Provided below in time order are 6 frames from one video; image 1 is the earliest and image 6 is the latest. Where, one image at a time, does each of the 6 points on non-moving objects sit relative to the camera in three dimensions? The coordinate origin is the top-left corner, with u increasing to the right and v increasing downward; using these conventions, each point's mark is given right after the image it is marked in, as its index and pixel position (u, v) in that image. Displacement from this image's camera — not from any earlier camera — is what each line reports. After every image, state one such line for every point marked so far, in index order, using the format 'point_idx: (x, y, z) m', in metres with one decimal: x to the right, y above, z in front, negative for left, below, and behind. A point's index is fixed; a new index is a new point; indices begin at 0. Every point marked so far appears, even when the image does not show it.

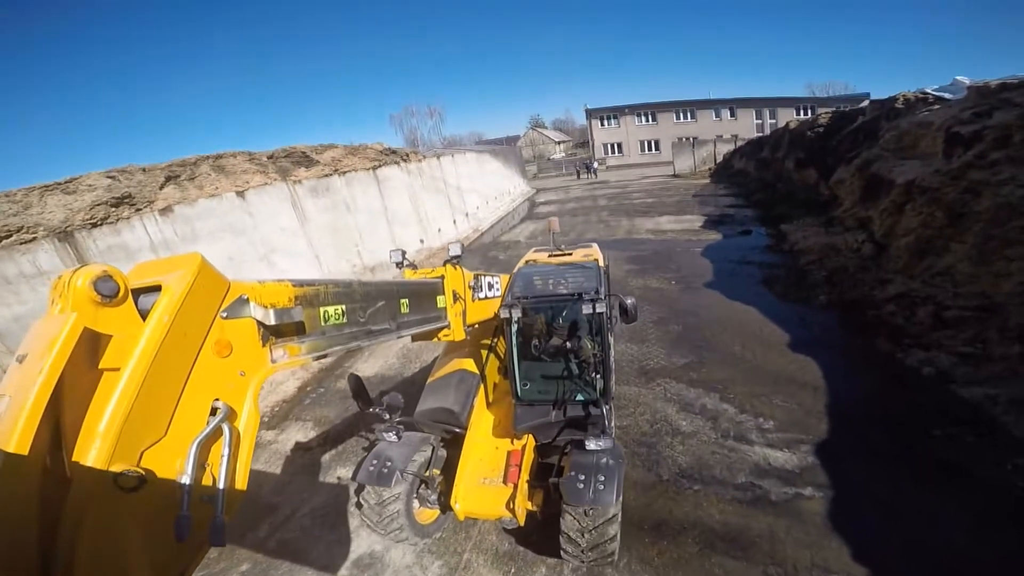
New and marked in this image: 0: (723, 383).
0: (+2.5, -1.2, +6.3) m
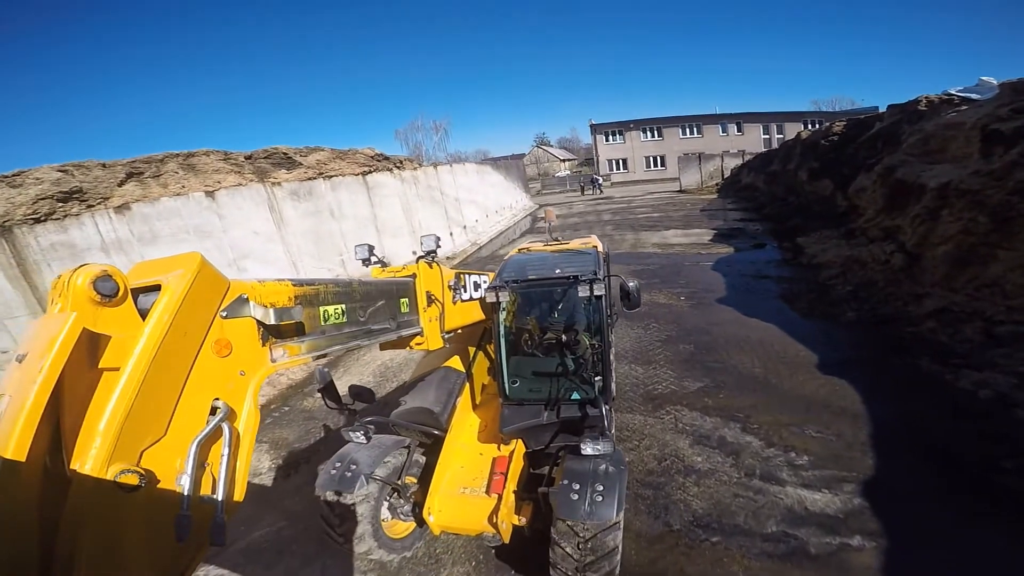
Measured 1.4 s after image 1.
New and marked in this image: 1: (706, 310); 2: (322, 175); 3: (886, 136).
0: (+2.4, -1.3, +5.5) m
1: (+3.2, -0.4, +8.8) m
2: (-3.4, +2.1, +9.5) m
3: (+7.8, +3.3, +11.2) m
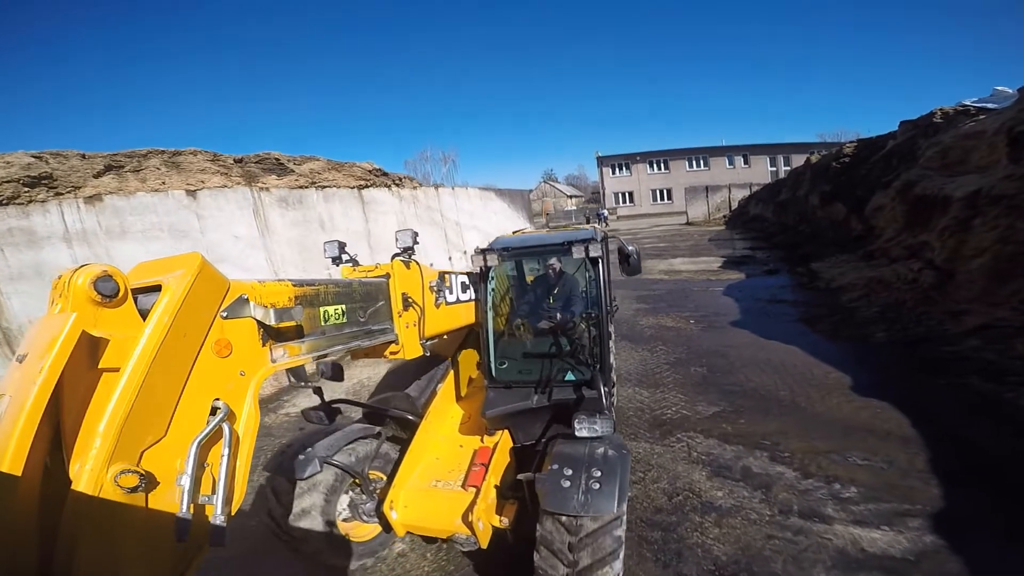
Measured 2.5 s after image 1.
0: (+2.3, -1.4, +4.8) m
1: (+3.2, -0.7, +8.1) m
2: (-3.4, +1.8, +9.1) m
3: (+7.8, +2.7, +10.7) m
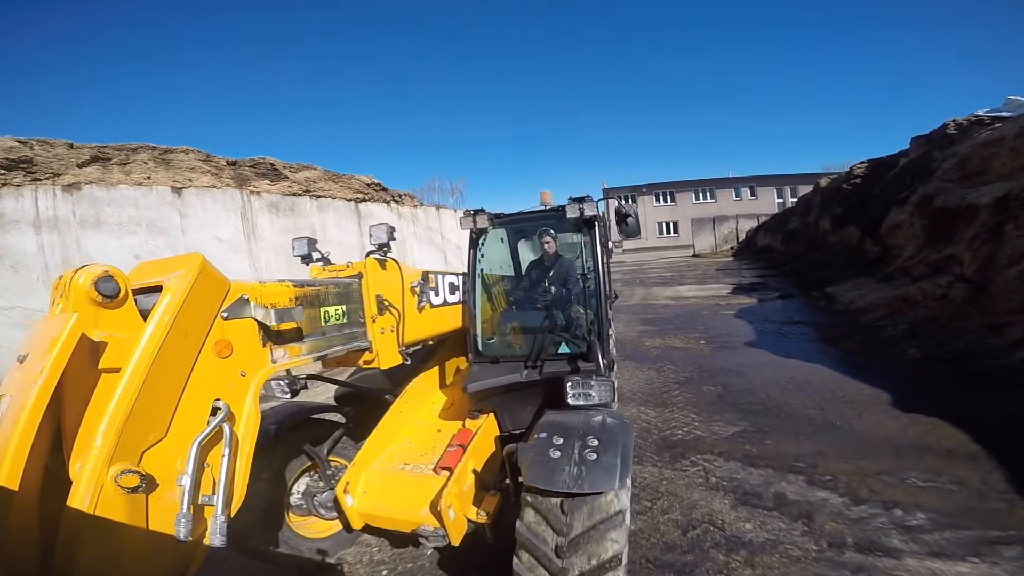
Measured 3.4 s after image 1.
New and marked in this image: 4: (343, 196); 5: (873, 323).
0: (+2.3, -1.3, +4.2) m
1: (+3.2, -0.9, +7.5) m
2: (-3.4, +1.6, +8.7) m
3: (+7.9, +2.3, +10.3) m
4: (-3.0, +1.6, +9.4) m
5: (+5.5, -0.5, +8.0) m
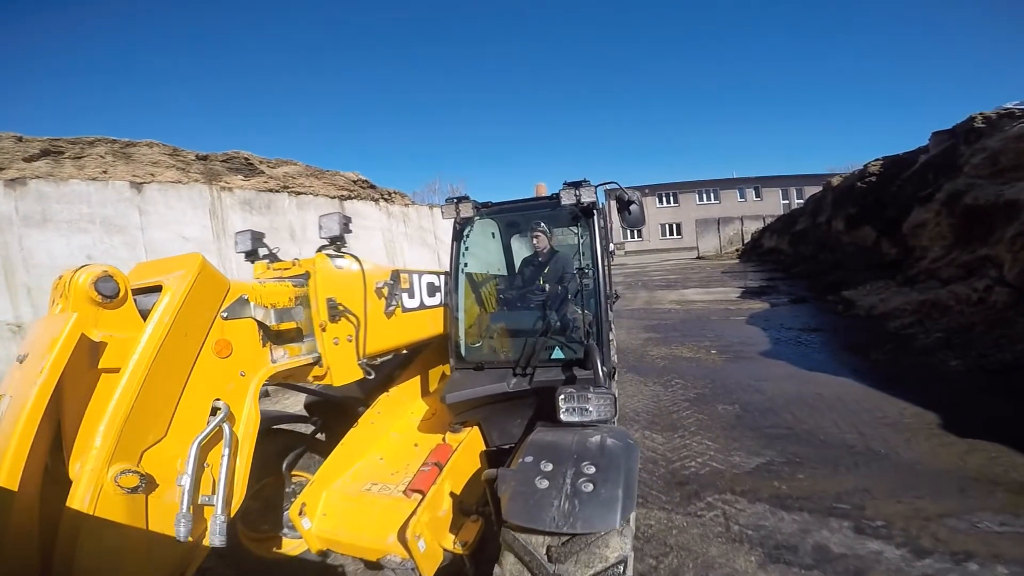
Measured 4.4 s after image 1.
0: (+2.2, -1.4, +3.5) m
1: (+3.1, -1.0, +6.9) m
2: (-3.4, +1.5, +8.1) m
3: (+7.8, +2.2, +9.7) m
4: (-3.1, +1.6, +8.8) m
5: (+5.4, -0.6, +7.3) m
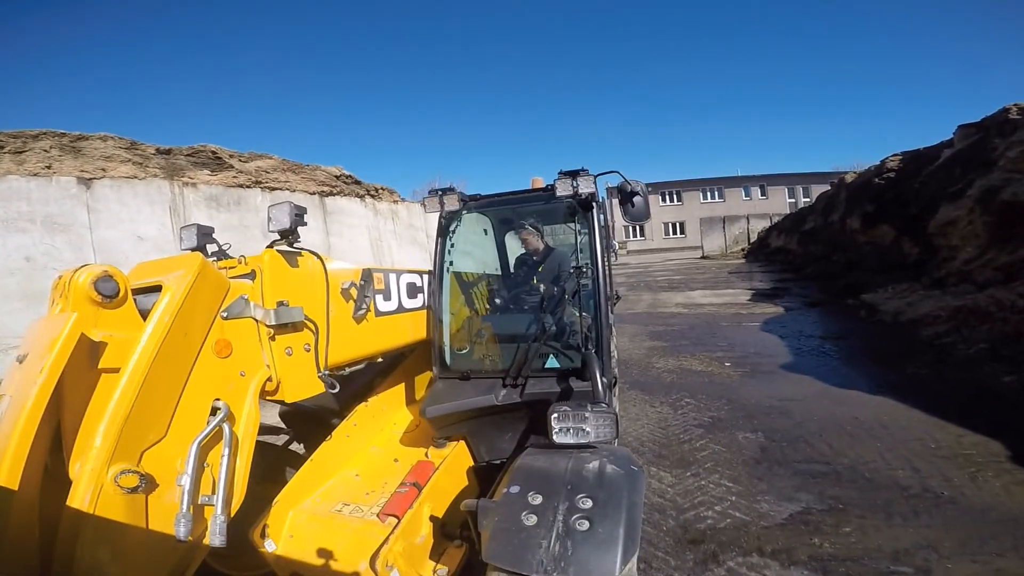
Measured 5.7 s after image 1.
0: (+2.2, -1.4, +2.8) m
1: (+3.0, -1.0, +6.2) m
2: (-3.5, +1.4, +7.4) m
3: (+7.8, +2.2, +9.0) m
4: (-3.2, +1.5, +8.1) m
5: (+5.3, -0.6, +6.6) m
